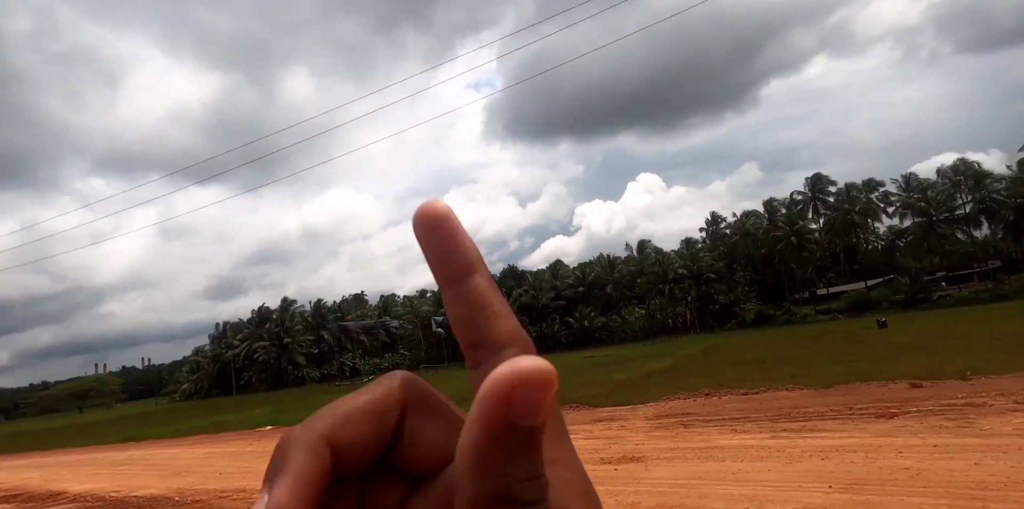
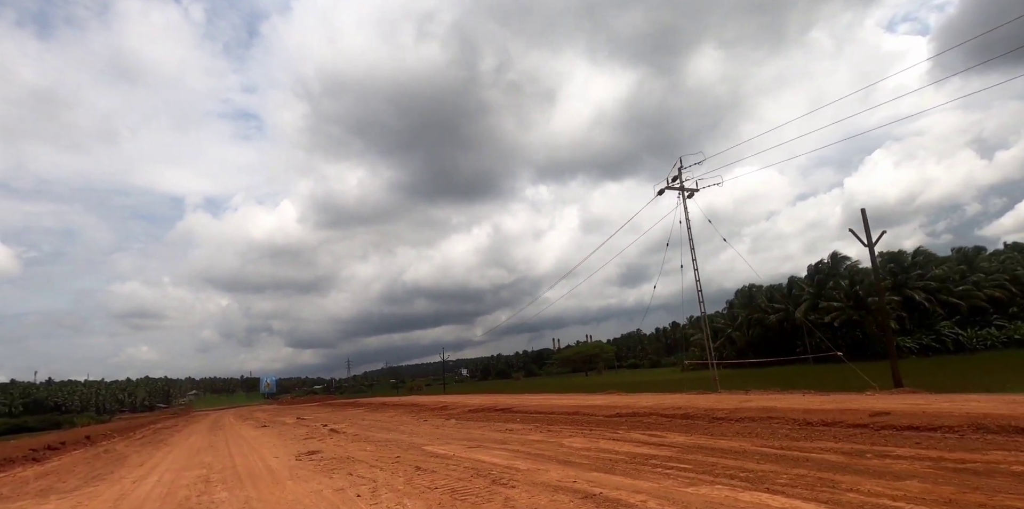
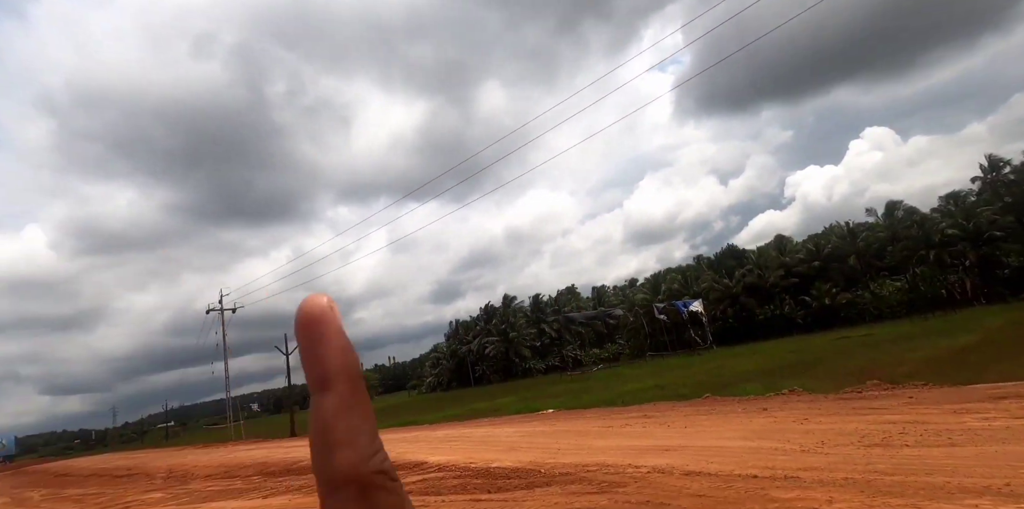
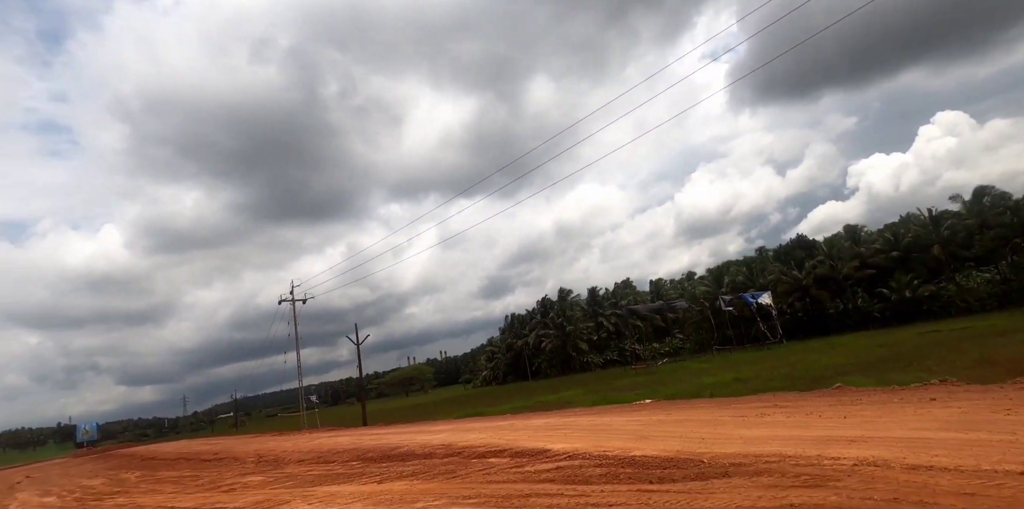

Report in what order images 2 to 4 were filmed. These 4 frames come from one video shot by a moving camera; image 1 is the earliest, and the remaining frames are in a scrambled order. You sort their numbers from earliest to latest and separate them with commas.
3, 4, 2
